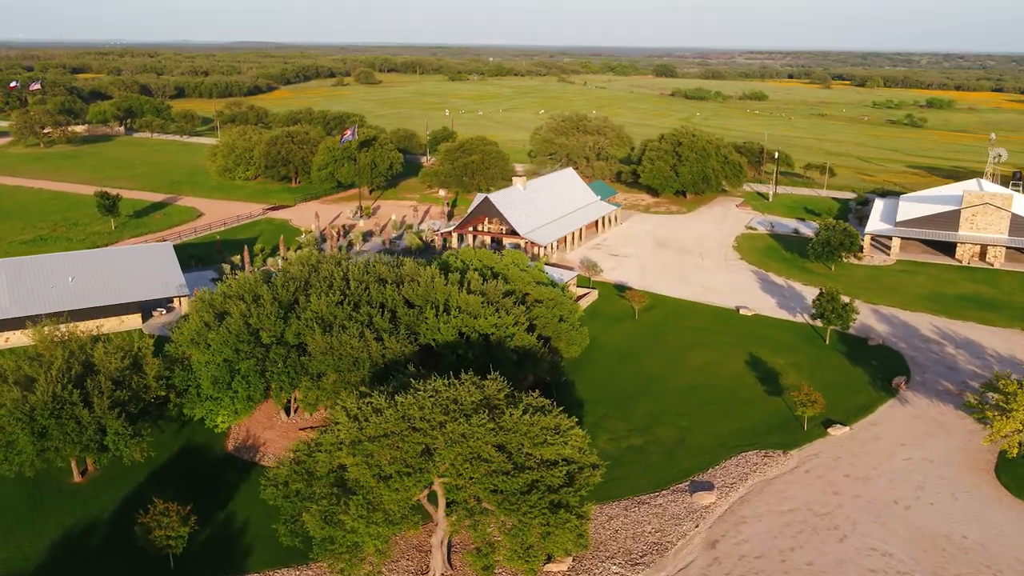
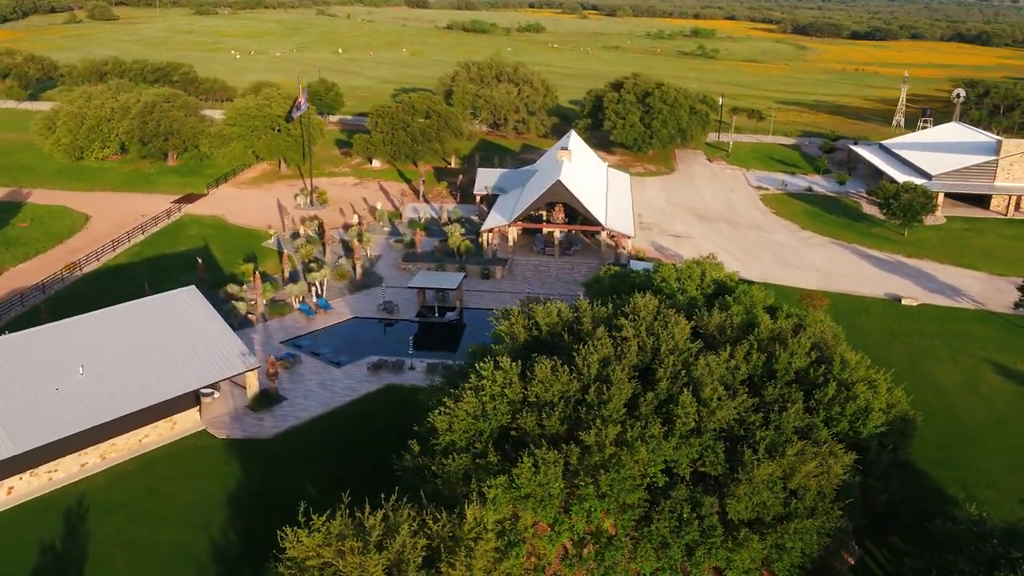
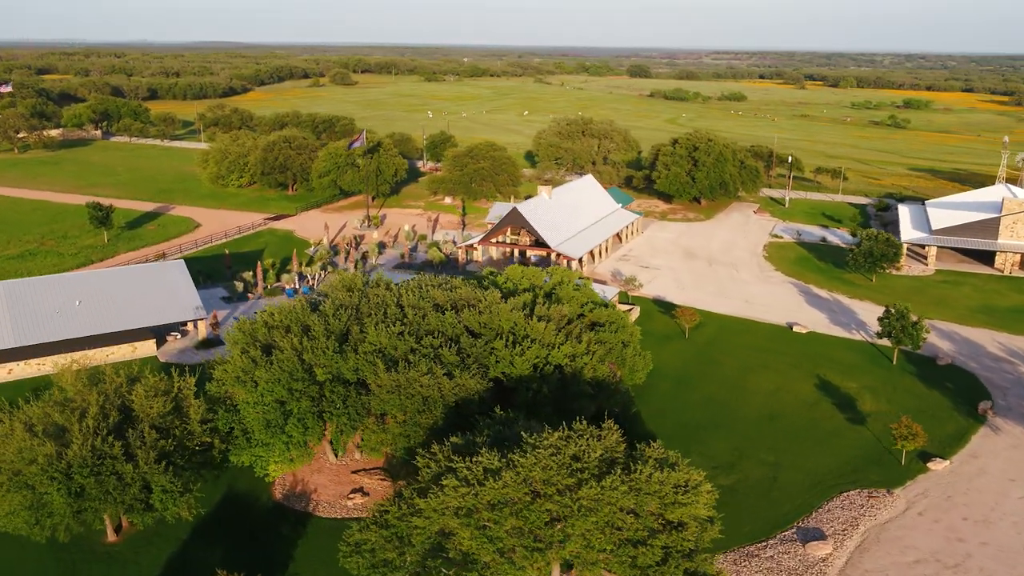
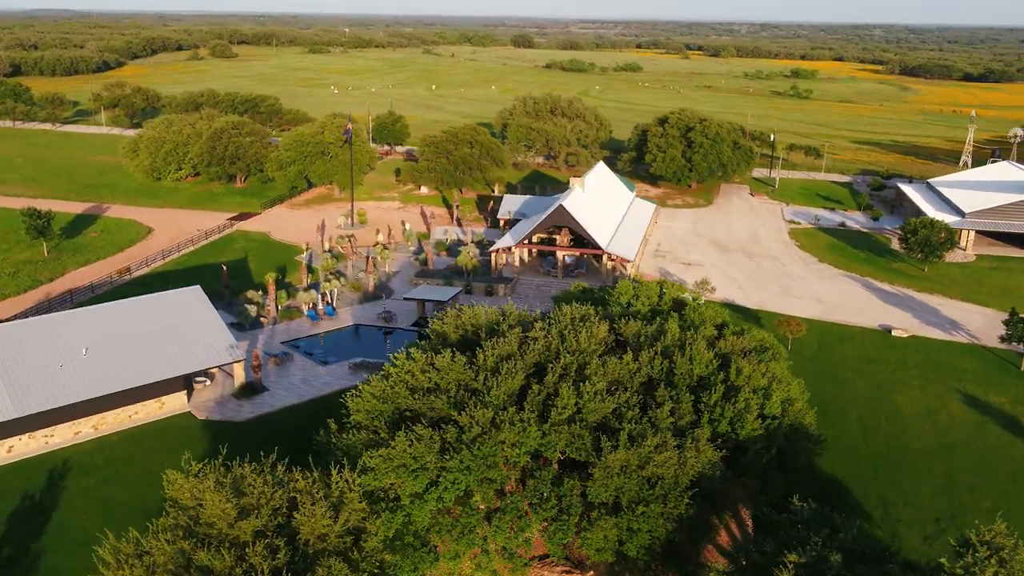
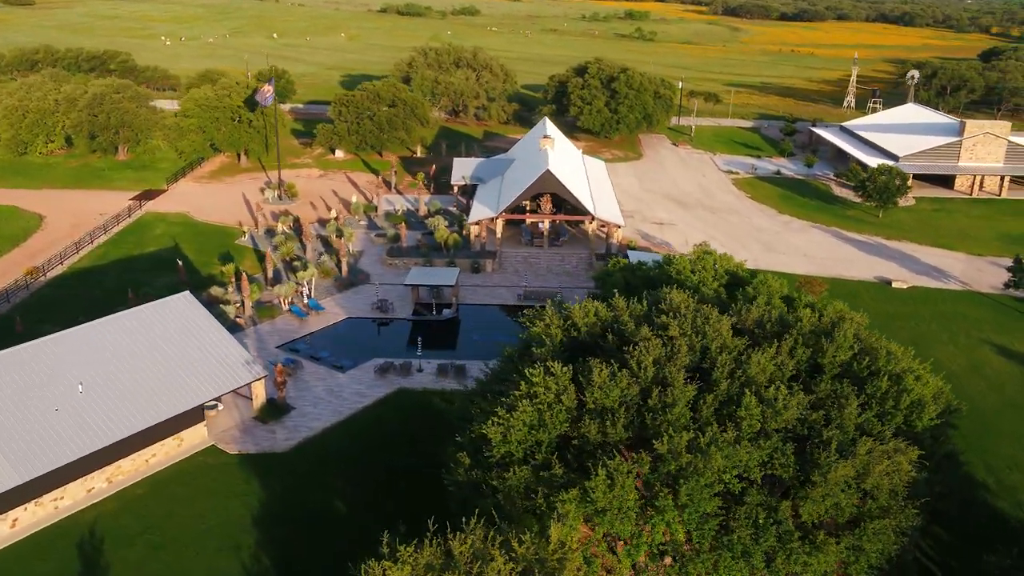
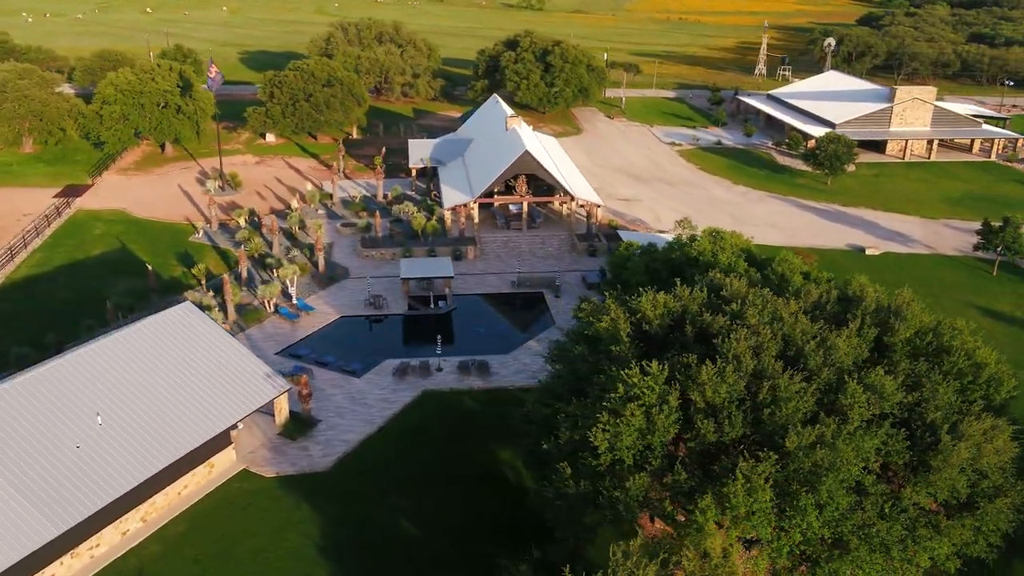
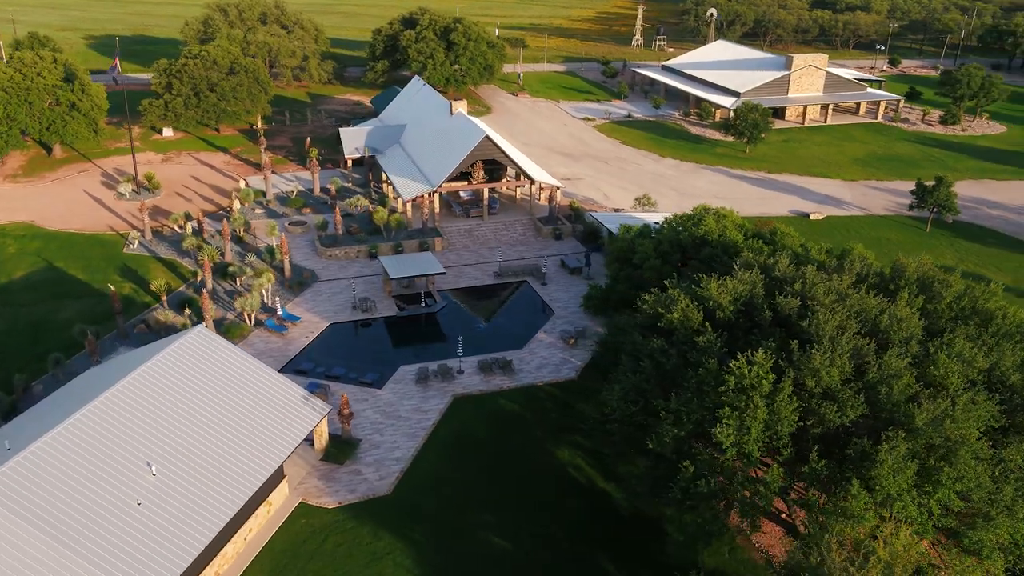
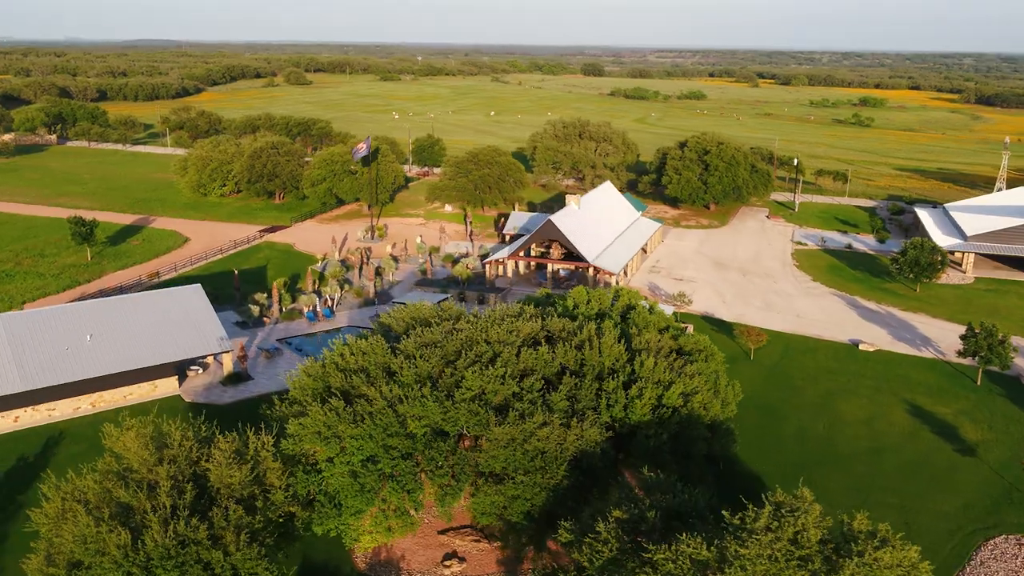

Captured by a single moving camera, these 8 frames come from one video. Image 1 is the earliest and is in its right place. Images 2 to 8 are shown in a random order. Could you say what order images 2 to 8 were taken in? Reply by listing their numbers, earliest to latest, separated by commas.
3, 8, 4, 2, 5, 6, 7
